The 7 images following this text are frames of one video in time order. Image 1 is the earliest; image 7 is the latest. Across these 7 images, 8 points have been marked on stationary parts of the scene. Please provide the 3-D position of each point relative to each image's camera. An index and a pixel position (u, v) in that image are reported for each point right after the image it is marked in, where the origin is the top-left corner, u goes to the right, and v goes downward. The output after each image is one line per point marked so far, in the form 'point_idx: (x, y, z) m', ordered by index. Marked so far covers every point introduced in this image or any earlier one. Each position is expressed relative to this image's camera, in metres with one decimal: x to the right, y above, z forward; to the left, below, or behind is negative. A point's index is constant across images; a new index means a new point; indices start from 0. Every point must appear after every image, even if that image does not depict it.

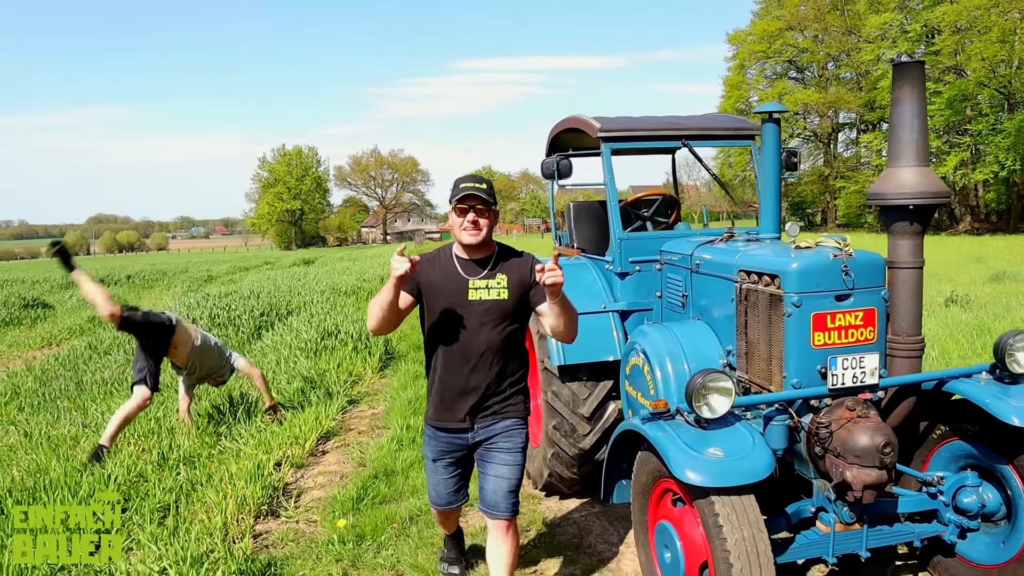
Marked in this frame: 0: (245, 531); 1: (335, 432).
0: (-1.5, -1.4, +3.8) m
1: (-1.6, -1.3, +6.0) m
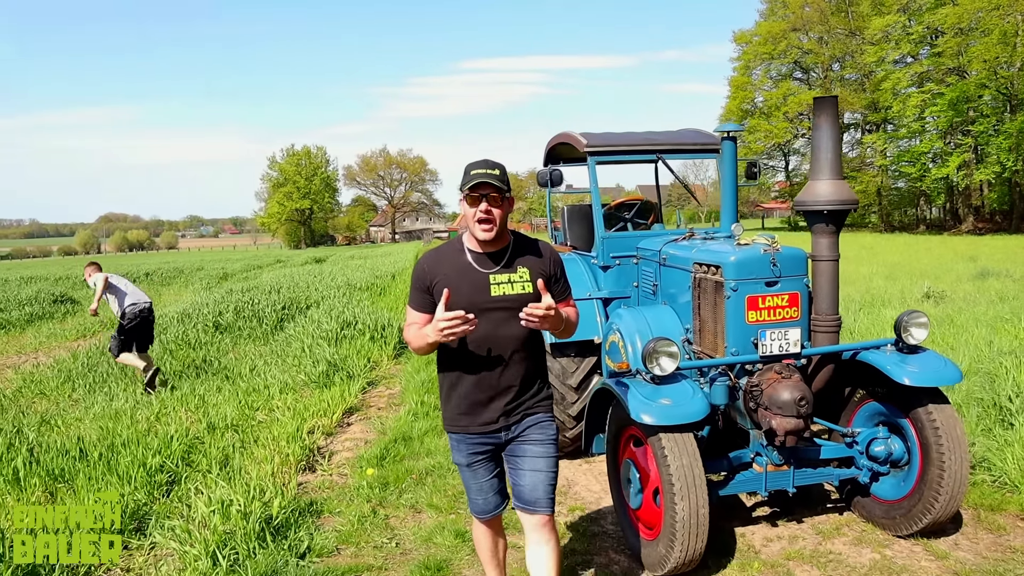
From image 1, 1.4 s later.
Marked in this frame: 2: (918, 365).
0: (-1.5, -1.3, +4.6) m
1: (-1.6, -1.2, +6.8) m
2: (+2.2, -0.4, +3.6) m
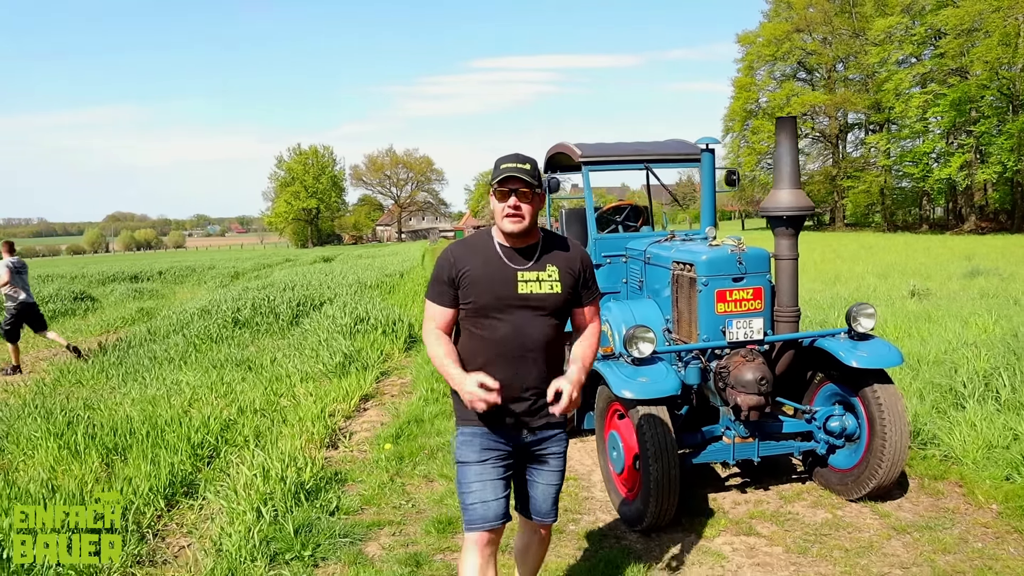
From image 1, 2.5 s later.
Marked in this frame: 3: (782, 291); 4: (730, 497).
0: (-1.5, -1.3, +5.2) m
1: (-1.5, -1.2, +7.4) m
2: (+2.2, -0.4, +4.2) m
3: (+1.7, 0.0, +4.3) m
4: (+1.4, -1.4, +4.4) m
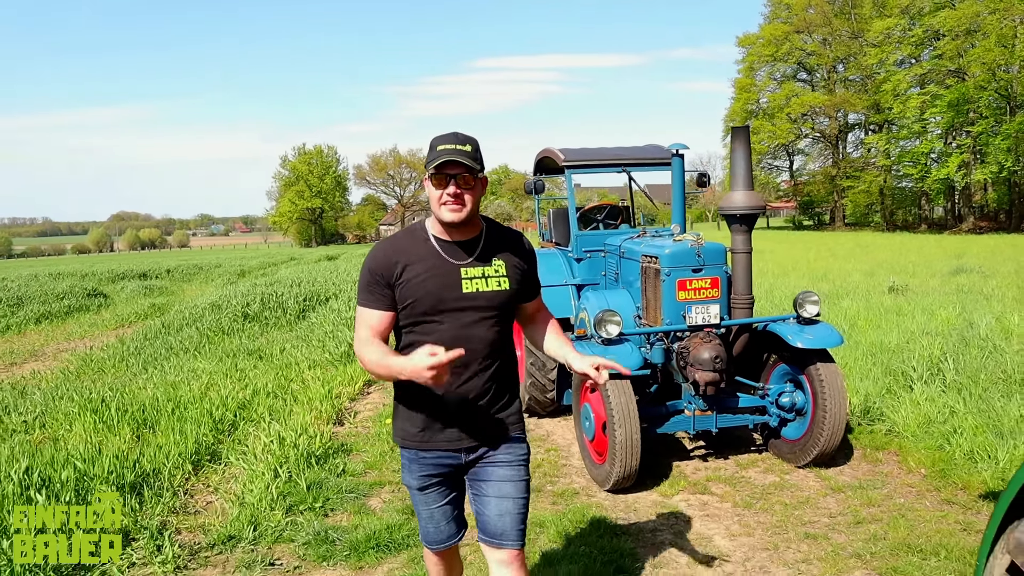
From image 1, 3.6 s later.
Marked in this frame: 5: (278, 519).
0: (-1.6, -1.2, +5.8) m
1: (-1.6, -1.1, +7.9) m
2: (+2.1, -0.3, +4.8) m
3: (+1.6, +0.1, +4.9) m
4: (+1.3, -1.3, +5.0) m
5: (-1.4, -1.4, +4.0) m
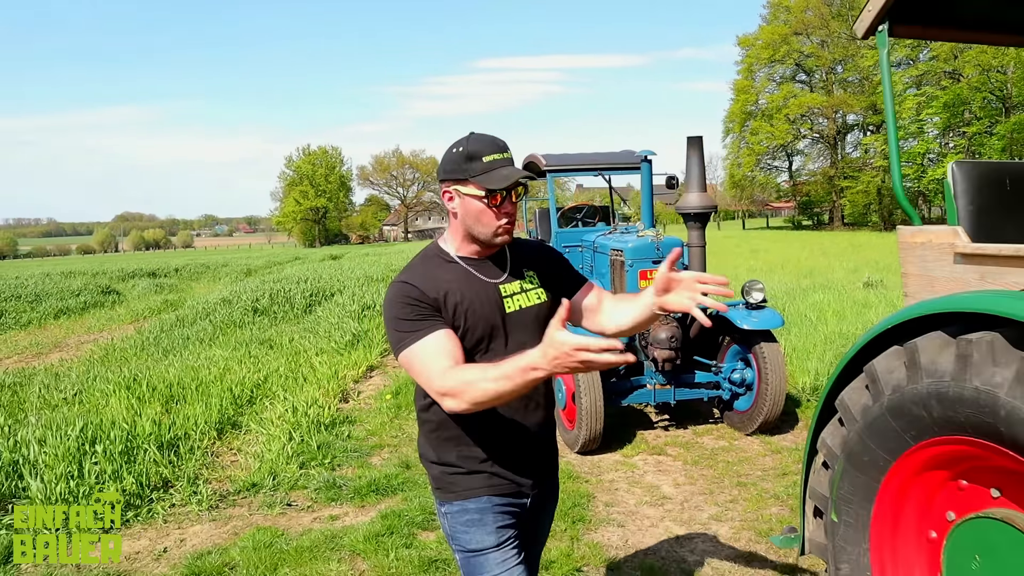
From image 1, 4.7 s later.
0: (-1.7, -1.1, +6.5) m
1: (-1.7, -1.0, +8.6) m
2: (+2.0, -0.2, +5.4) m
3: (+1.5, +0.1, +5.6) m
4: (+1.2, -1.2, +5.7) m
5: (-1.5, -1.3, +4.7) m
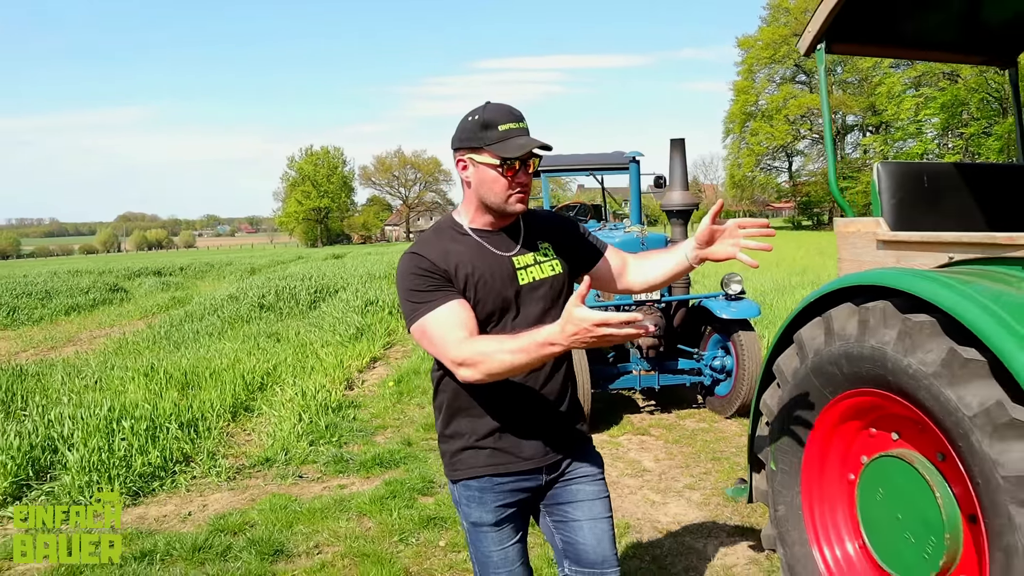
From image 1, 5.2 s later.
0: (-1.8, -1.0, +6.9) m
1: (-1.8, -0.9, +9.0) m
2: (+2.0, -0.2, +5.8) m
3: (+1.5, +0.2, +6.0) m
4: (+1.2, -1.2, +6.1) m
5: (-1.6, -1.2, +5.1) m
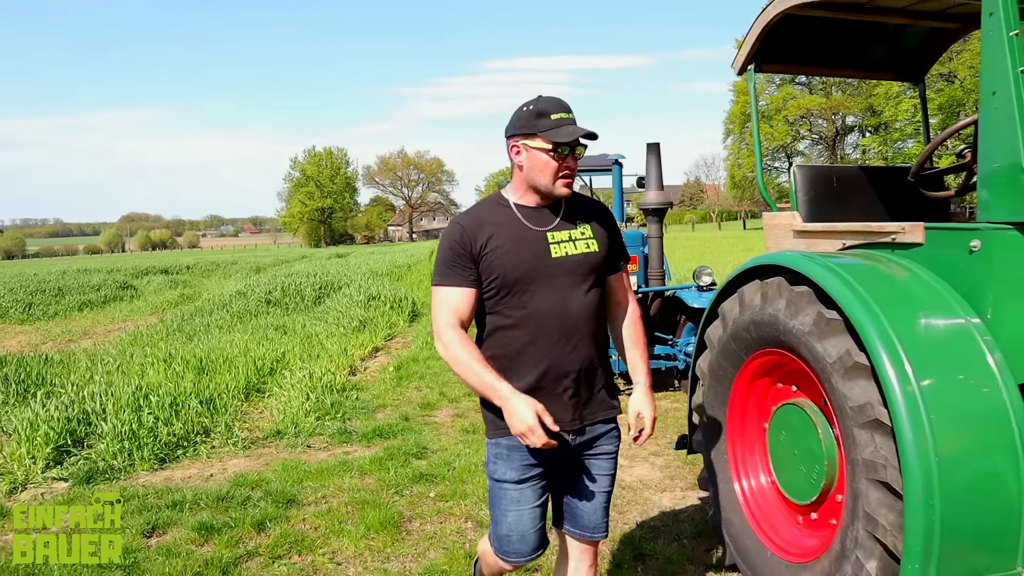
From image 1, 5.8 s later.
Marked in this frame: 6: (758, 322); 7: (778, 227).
0: (-1.9, -1.0, +7.4) m
1: (-1.9, -0.8, +9.6) m
2: (+1.8, -0.1, +6.4) m
3: (+1.4, +0.3, +6.5) m
4: (+1.1, -1.1, +6.6) m
5: (-1.7, -1.1, +5.7) m
6: (+1.0, -0.1, +2.7) m
7: (+1.3, +0.3, +3.3) m
